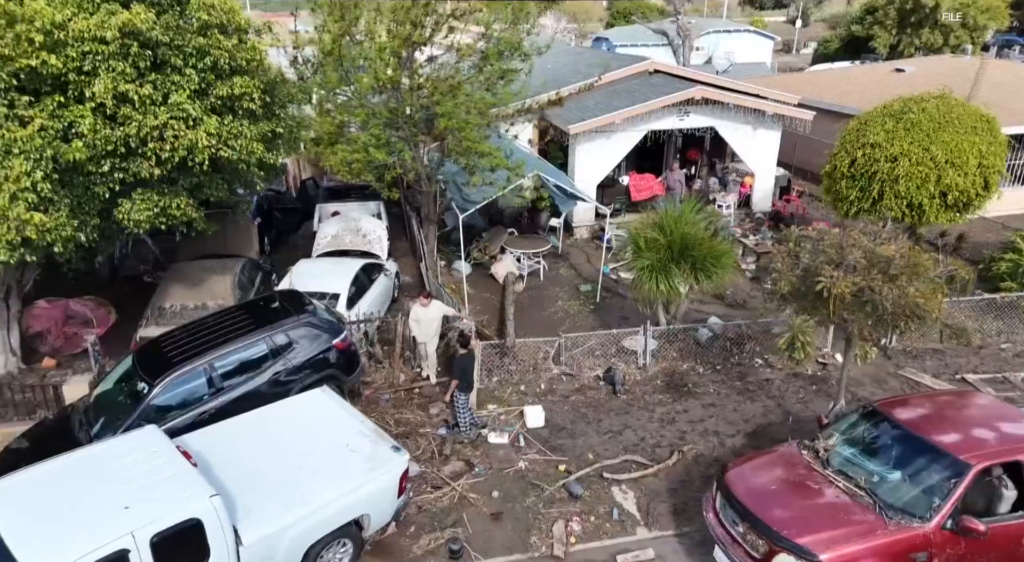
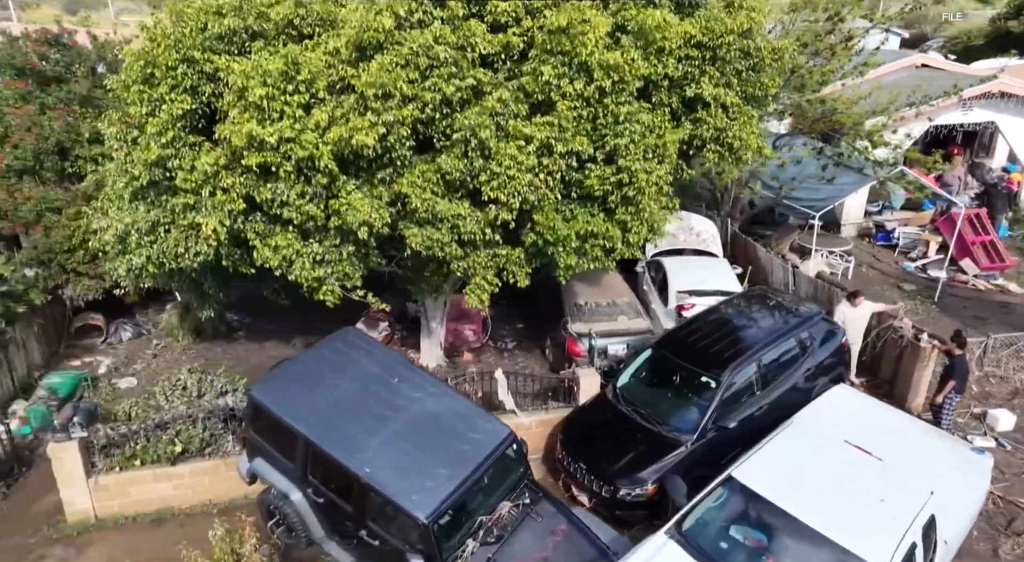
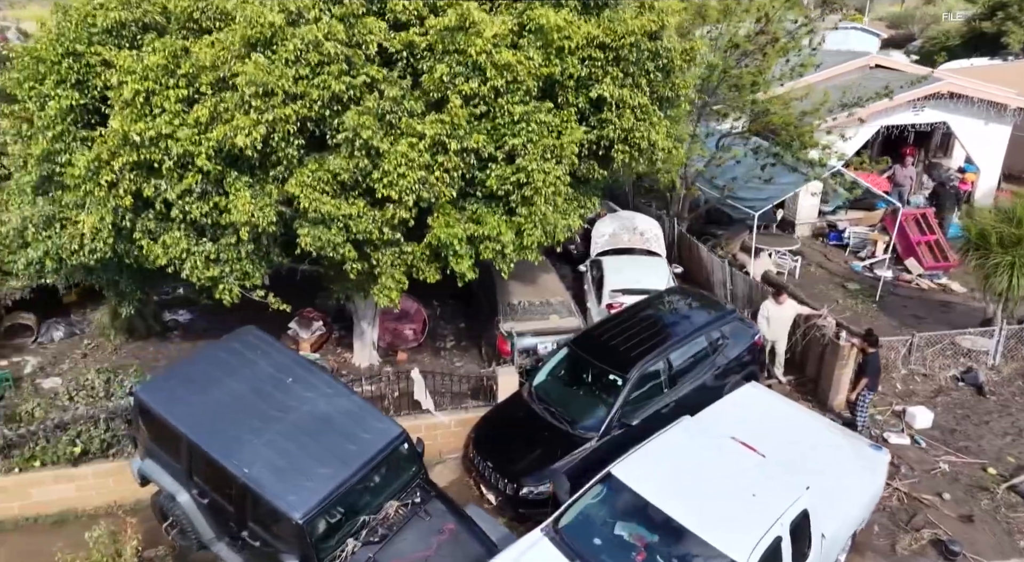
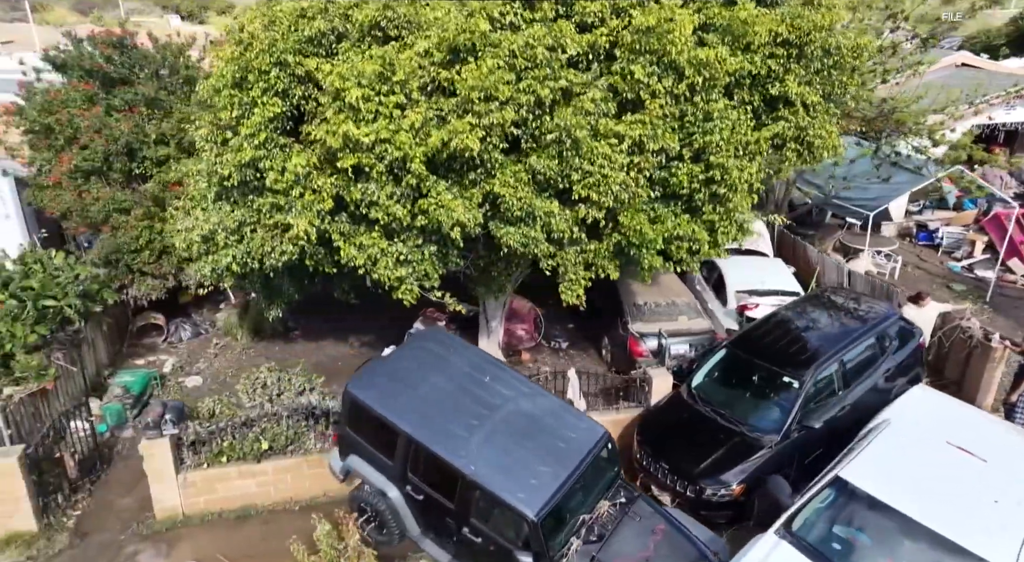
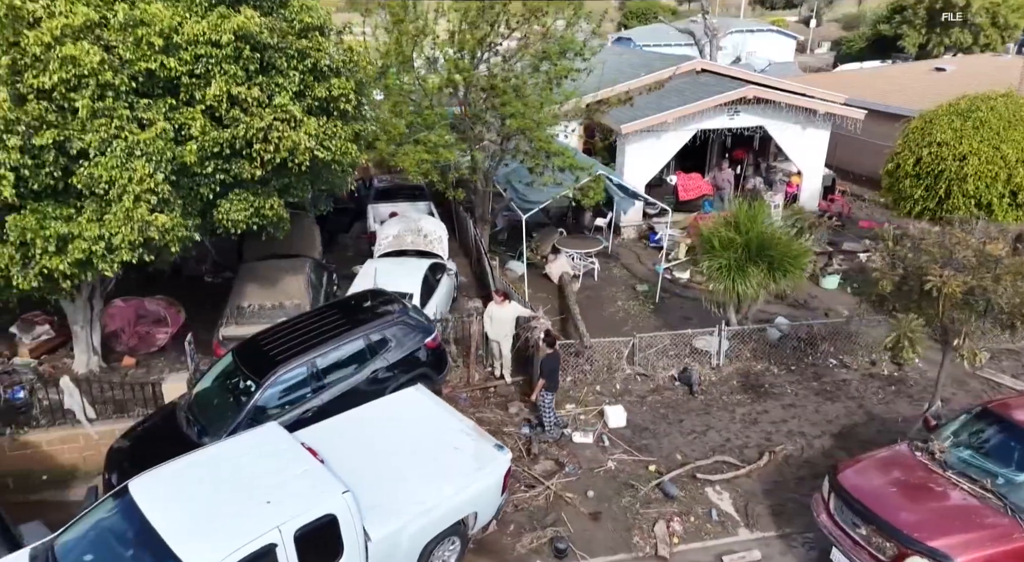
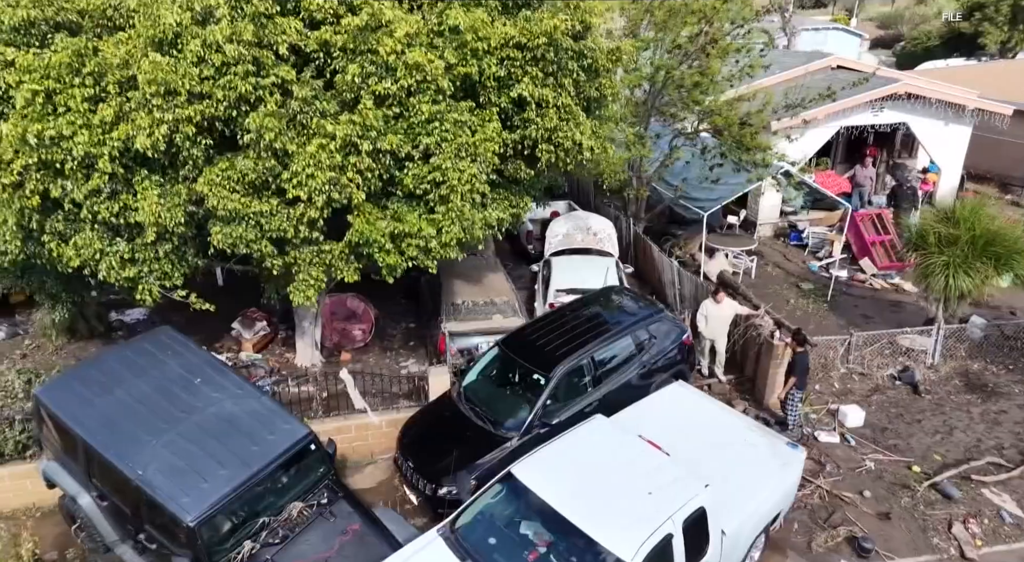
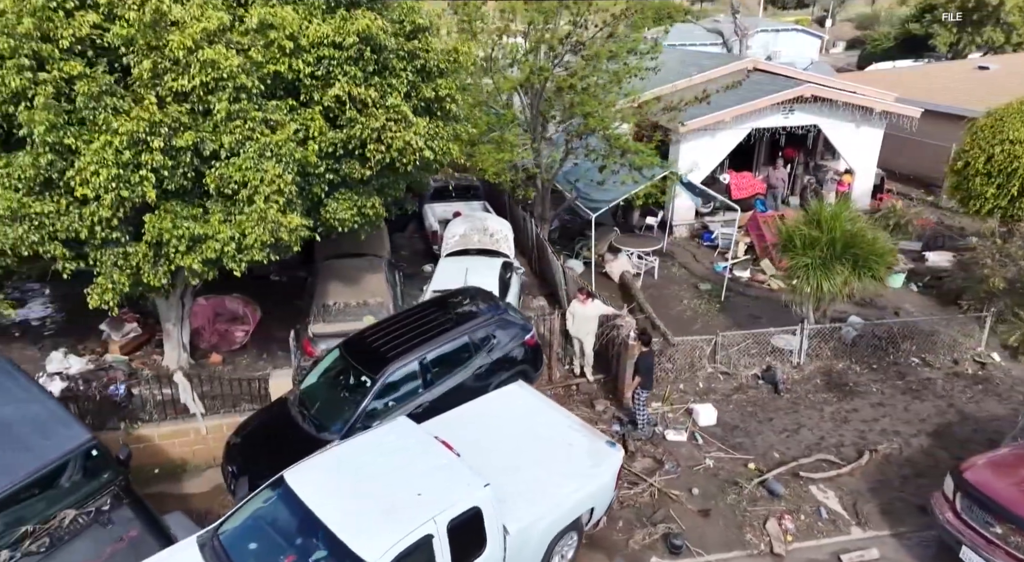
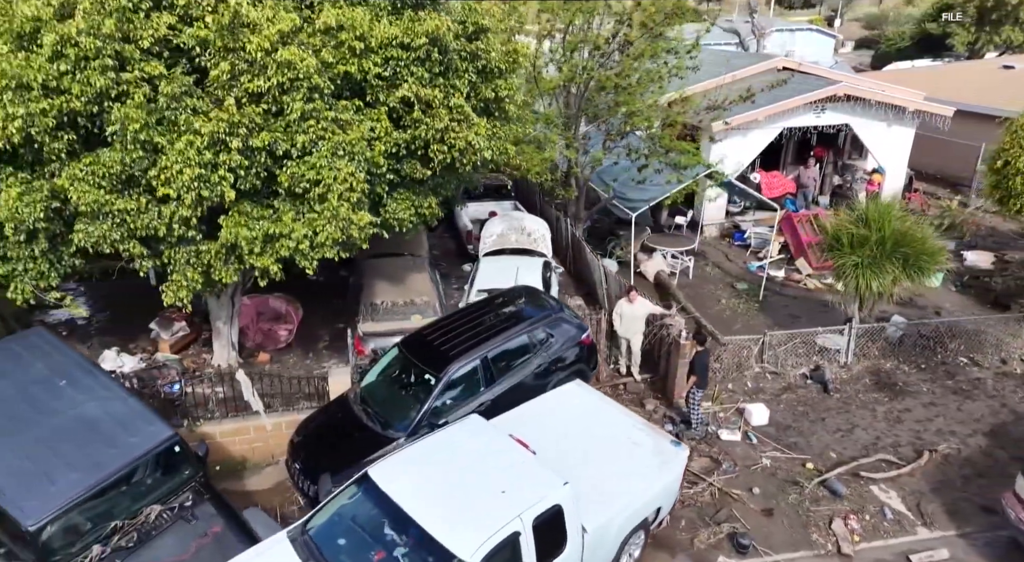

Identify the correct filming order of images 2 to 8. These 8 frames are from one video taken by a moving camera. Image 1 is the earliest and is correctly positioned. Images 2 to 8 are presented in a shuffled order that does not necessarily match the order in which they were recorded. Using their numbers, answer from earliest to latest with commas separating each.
5, 7, 8, 6, 3, 2, 4
